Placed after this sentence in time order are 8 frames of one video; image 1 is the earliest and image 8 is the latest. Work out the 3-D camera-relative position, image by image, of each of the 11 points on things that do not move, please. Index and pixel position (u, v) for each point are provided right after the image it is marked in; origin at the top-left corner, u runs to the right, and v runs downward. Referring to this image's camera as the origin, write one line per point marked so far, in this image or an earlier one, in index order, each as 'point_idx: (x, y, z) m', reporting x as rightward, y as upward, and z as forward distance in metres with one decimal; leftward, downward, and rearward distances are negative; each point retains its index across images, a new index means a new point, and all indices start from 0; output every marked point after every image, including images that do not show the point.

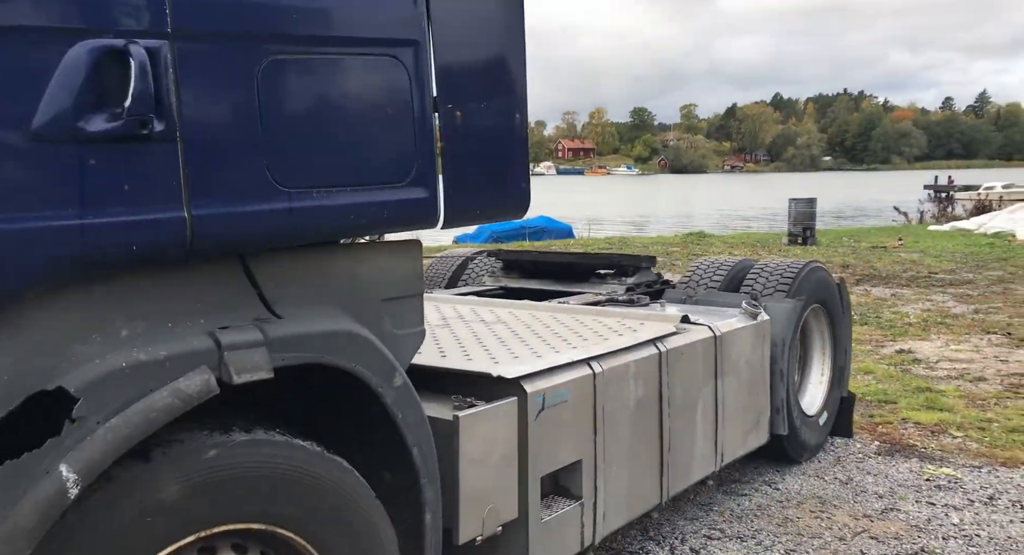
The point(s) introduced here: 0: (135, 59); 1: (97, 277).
0: (-0.8, +0.4, +2.1) m
1: (-0.8, 0.0, +2.1) m
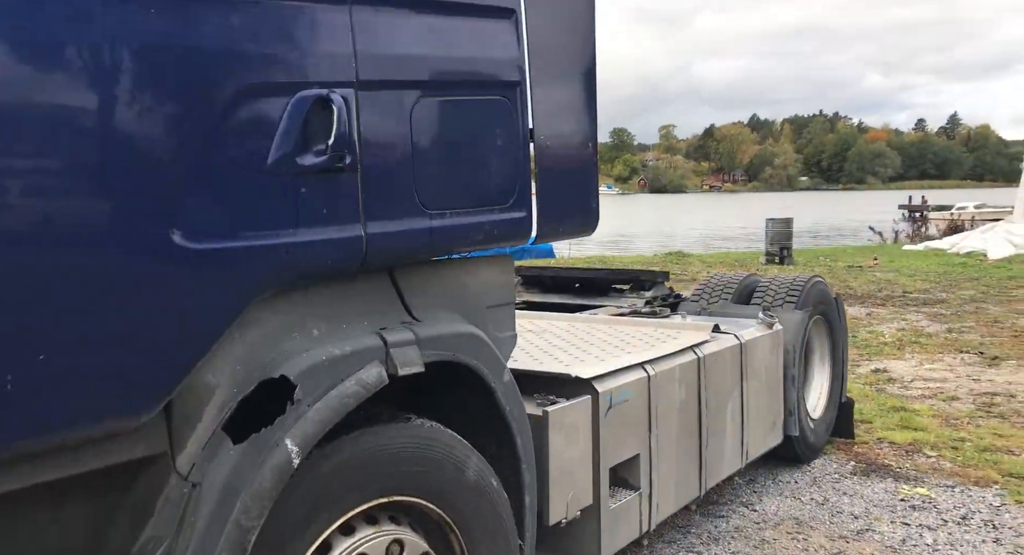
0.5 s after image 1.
0: (-0.4, +0.4, +2.5) m
1: (-0.5, 0.0, +2.5) m
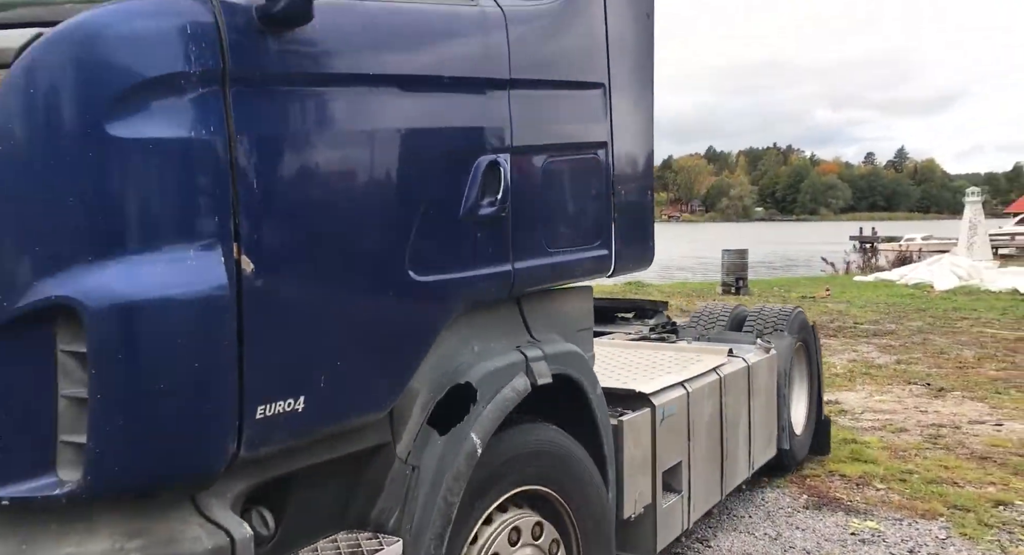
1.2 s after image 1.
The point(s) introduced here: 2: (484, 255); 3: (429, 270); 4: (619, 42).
0: (0.0, +0.3, +3.1) m
1: (-0.1, -0.1, +3.1) m
2: (-0.1, +0.1, +3.0) m
3: (-0.2, 0.0, +2.7) m
4: (+0.4, +0.9, +4.0) m
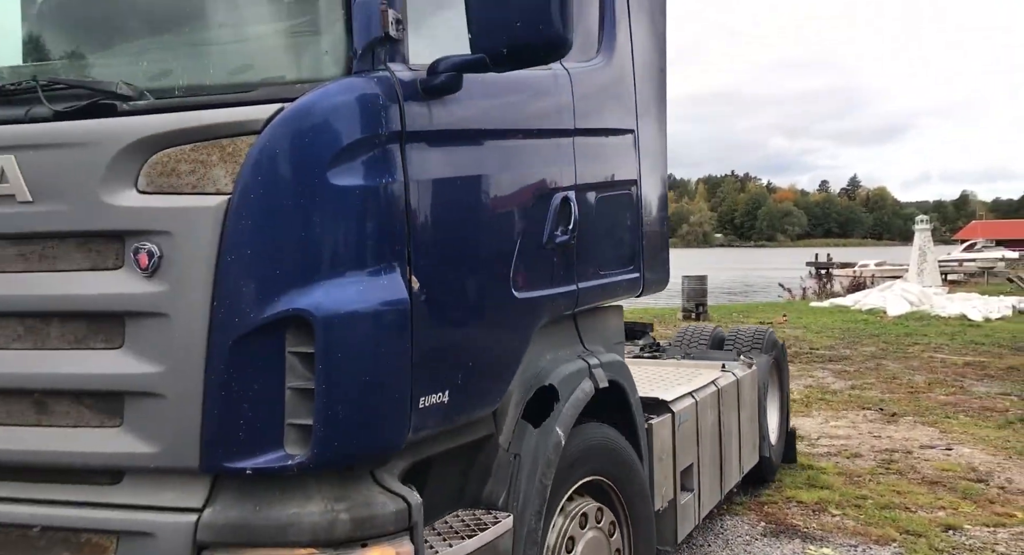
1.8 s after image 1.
0: (+0.2, +0.3, +3.6) m
1: (+0.1, -0.2, +3.6) m
2: (+0.2, 0.0, +3.6) m
3: (0.0, 0.0, +3.2) m
4: (+0.6, +0.8, +4.6) m
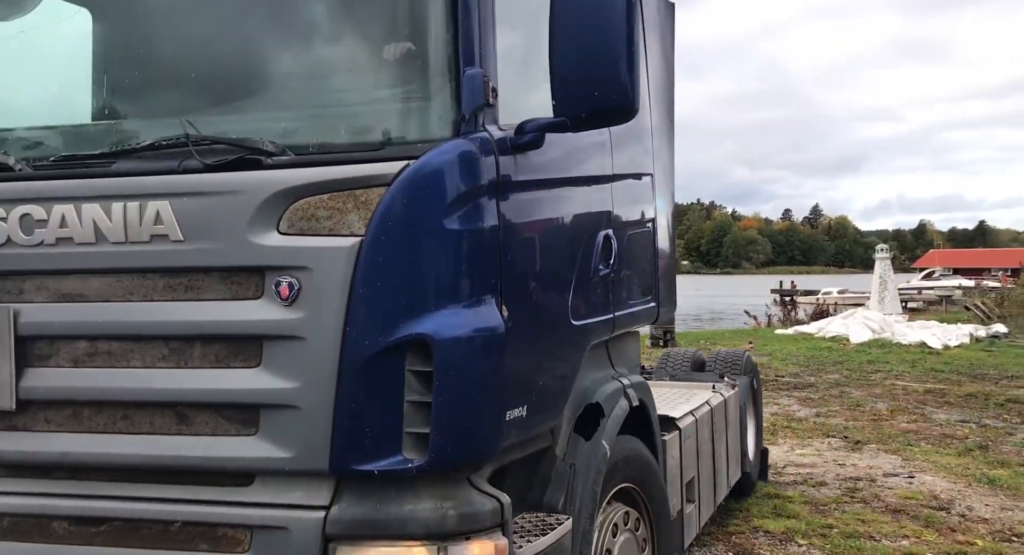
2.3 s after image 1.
0: (+0.4, +0.2, +4.1) m
1: (+0.3, -0.3, +4.0) m
2: (+0.3, -0.1, +4.0) m
3: (+0.2, -0.1, +3.6) m
4: (+0.7, +0.7, +5.1) m
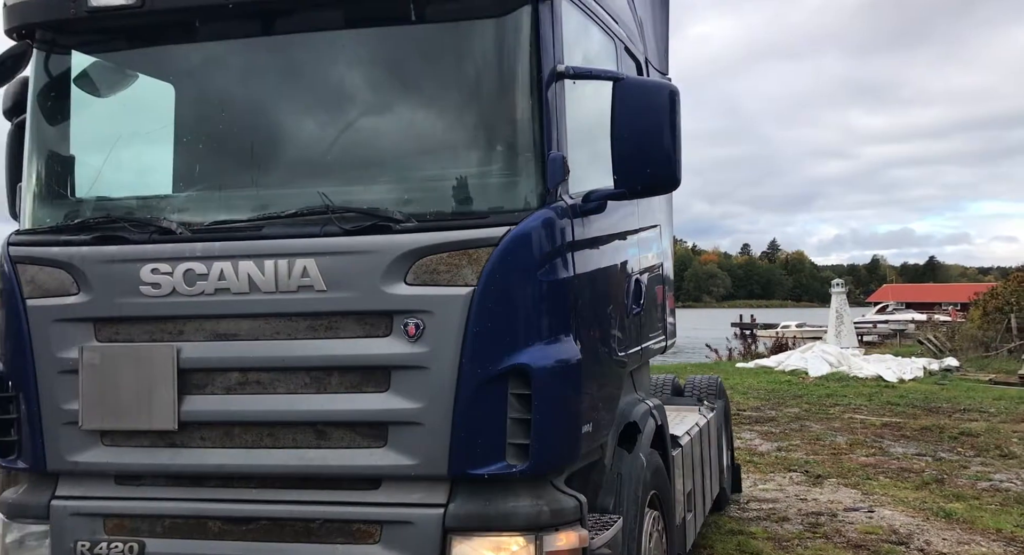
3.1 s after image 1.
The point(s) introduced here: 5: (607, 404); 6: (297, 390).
0: (+0.6, 0.0, +4.8) m
1: (+0.5, -0.5, +4.7) m
2: (+0.6, -0.3, +4.7) m
3: (+0.4, -0.3, +4.3) m
4: (+0.9, +0.5, +5.8) m
5: (+0.4, -0.5, +4.1) m
6: (-0.7, -0.4, +3.5) m
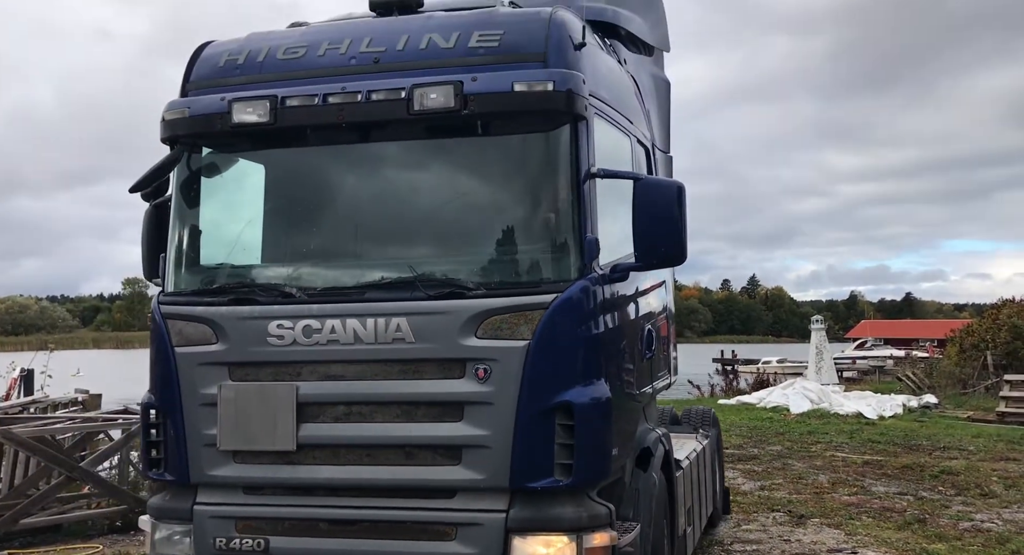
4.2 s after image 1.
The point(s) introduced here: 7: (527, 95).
0: (+0.8, -0.3, +5.8) m
1: (+0.7, -0.7, +5.7) m
2: (+0.7, -0.6, +5.7) m
3: (+0.6, -0.6, +5.3) m
4: (+1.1, +0.1, +6.9) m
5: (+0.6, -0.8, +5.1) m
6: (-0.5, -0.6, +4.5) m
7: (+0.1, +0.8, +4.6) m
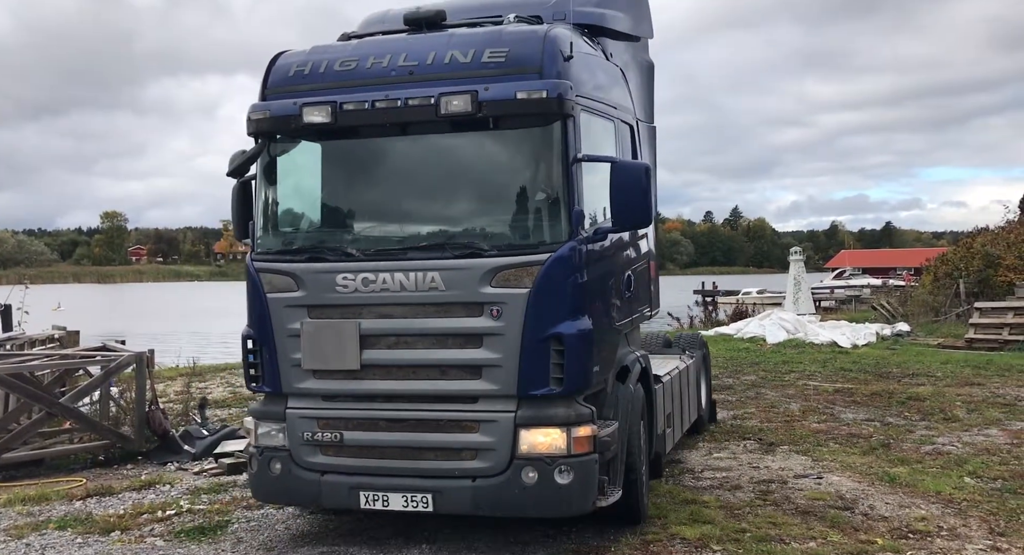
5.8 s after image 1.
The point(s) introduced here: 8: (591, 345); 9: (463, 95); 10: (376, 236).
0: (+0.8, 0.0, +7.5) m
1: (+0.7, -0.4, +7.4) m
2: (+0.8, -0.3, +7.4) m
3: (+0.7, -0.3, +7.0) m
4: (+1.1, +0.5, +8.5) m
5: (+0.6, -0.5, +6.8) m
6: (-0.5, -0.4, +6.2) m
7: (+0.1, +1.1, +6.2) m
8: (+0.5, -0.4, +6.3) m
9: (-0.3, +1.1, +6.2) m
10: (-0.8, +0.2, +6.3) m
